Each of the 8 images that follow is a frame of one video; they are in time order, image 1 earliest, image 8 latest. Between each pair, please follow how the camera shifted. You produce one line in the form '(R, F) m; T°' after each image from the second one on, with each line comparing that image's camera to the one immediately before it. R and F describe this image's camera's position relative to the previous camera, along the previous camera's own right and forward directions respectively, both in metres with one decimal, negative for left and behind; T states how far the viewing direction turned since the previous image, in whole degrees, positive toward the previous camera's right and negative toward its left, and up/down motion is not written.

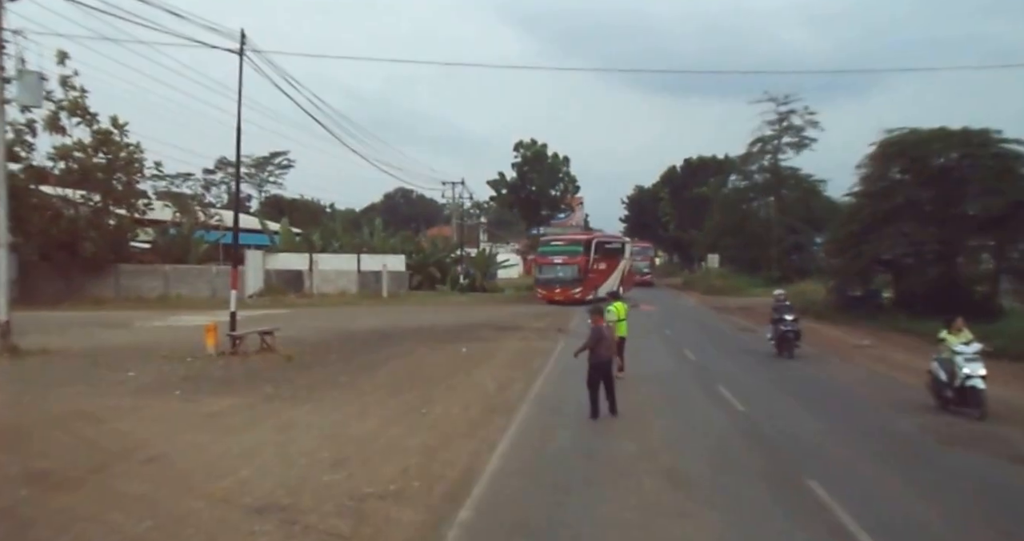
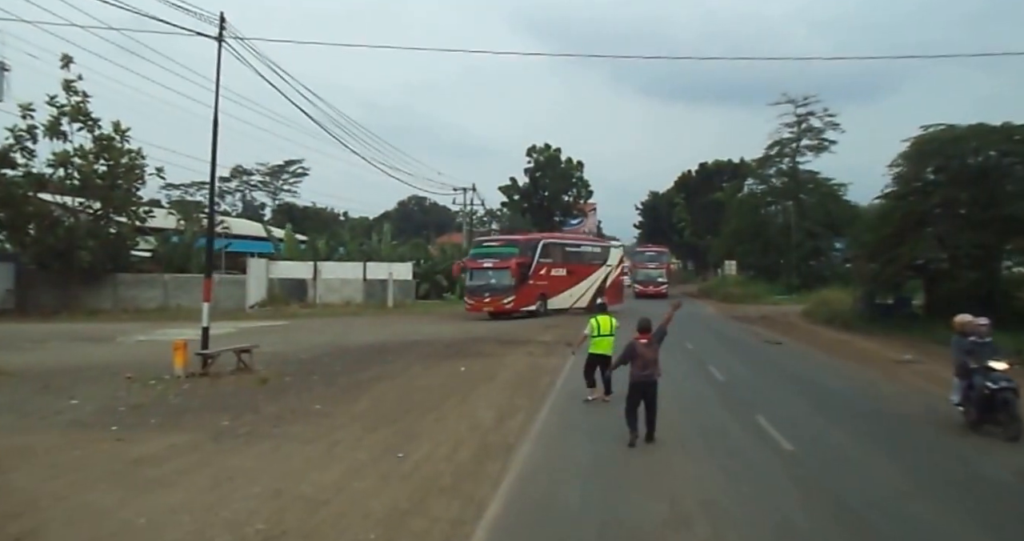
(+0.2, +1.8) m; -1°
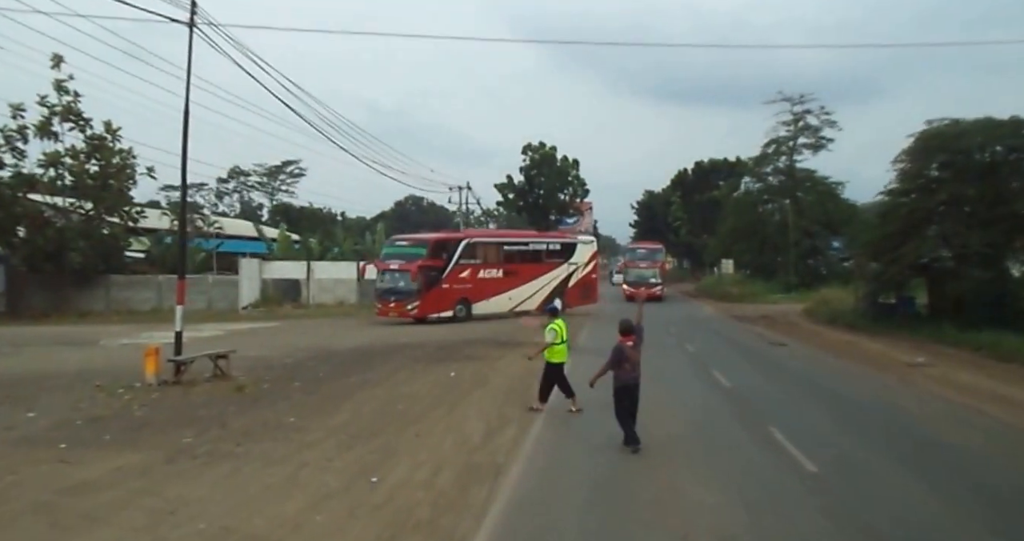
(+0.1, +0.9) m; 0°
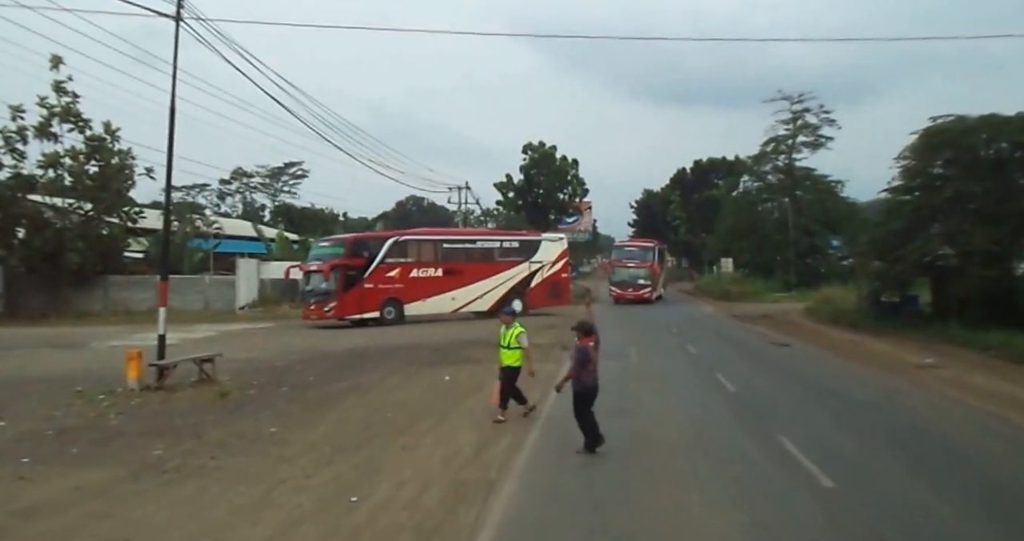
(+0.1, +0.5) m; 0°
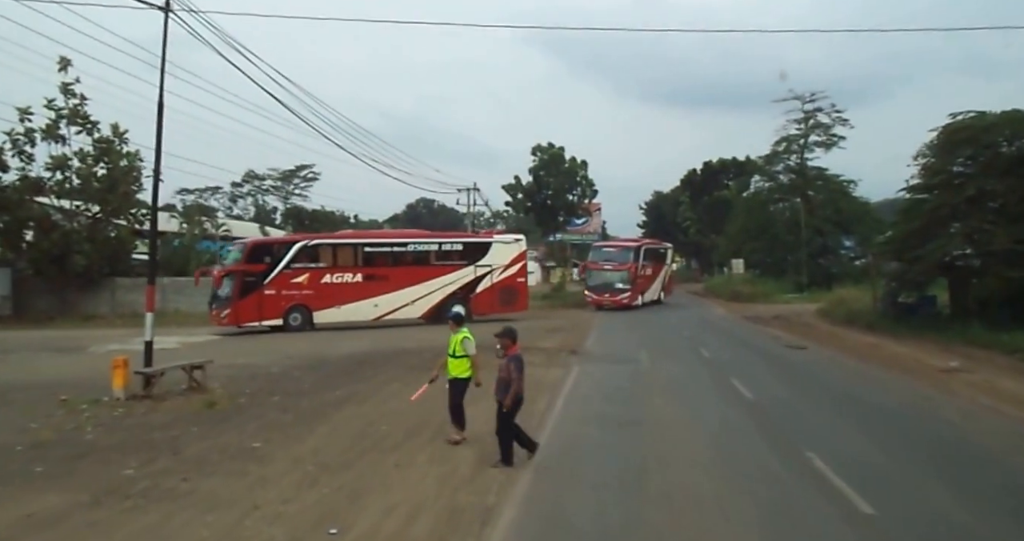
(+0.1, +0.7) m; -1°
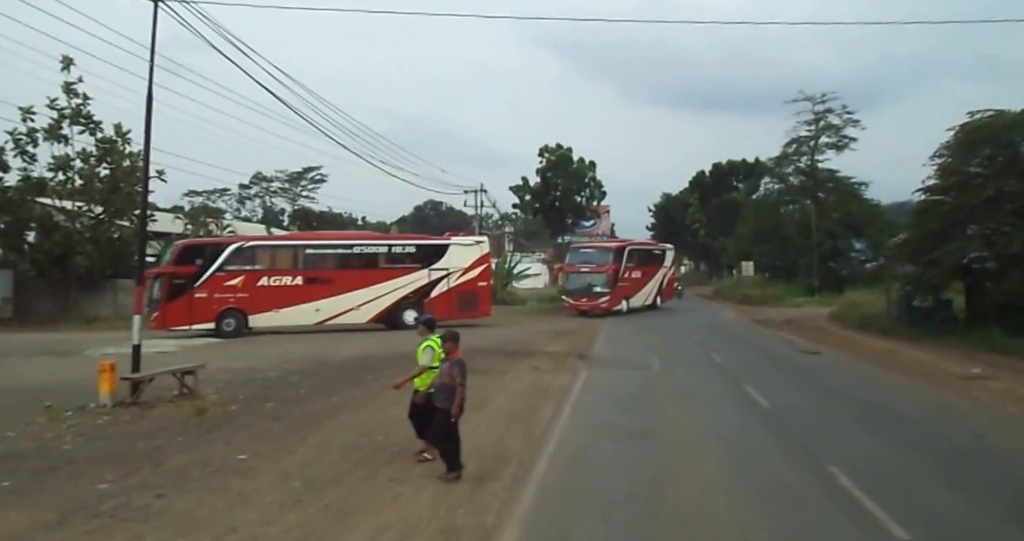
(+0.1, +0.6) m; -1°
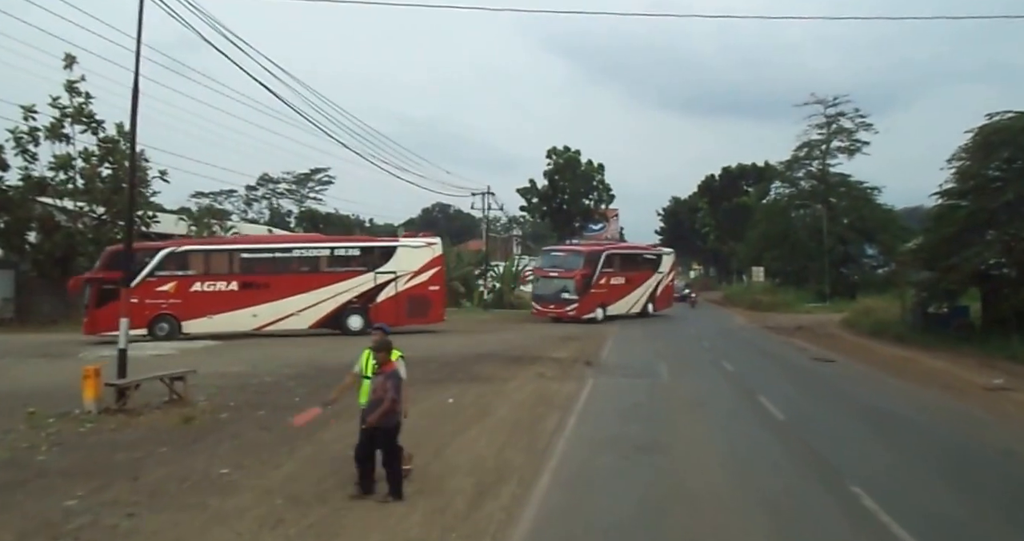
(+0.1, +0.6) m; -1°
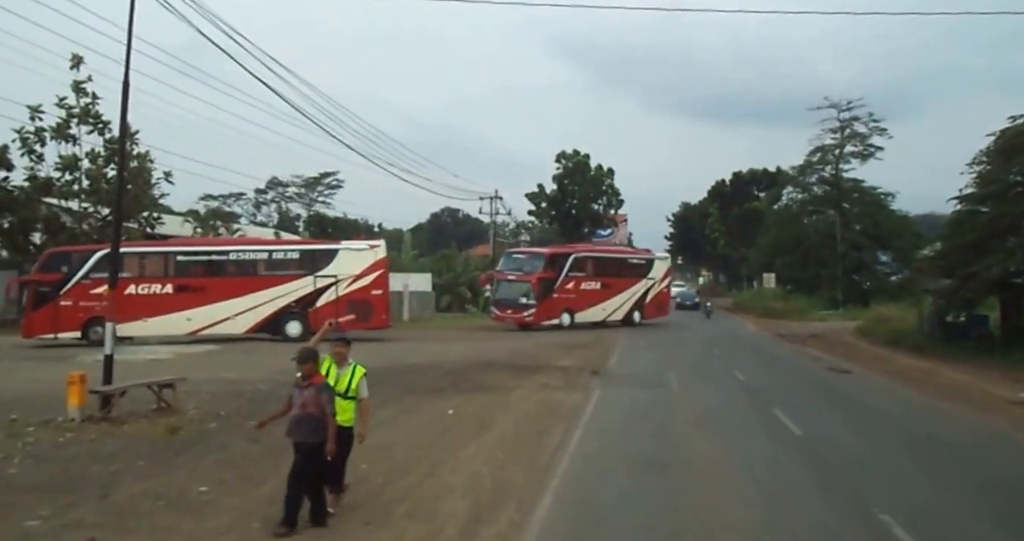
(+0.1, +0.6) m; -1°
